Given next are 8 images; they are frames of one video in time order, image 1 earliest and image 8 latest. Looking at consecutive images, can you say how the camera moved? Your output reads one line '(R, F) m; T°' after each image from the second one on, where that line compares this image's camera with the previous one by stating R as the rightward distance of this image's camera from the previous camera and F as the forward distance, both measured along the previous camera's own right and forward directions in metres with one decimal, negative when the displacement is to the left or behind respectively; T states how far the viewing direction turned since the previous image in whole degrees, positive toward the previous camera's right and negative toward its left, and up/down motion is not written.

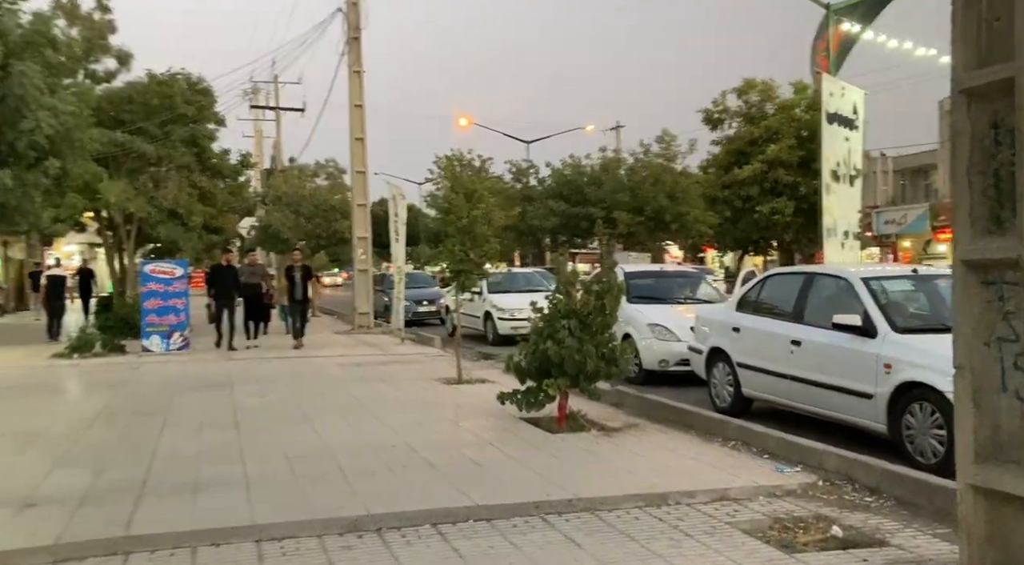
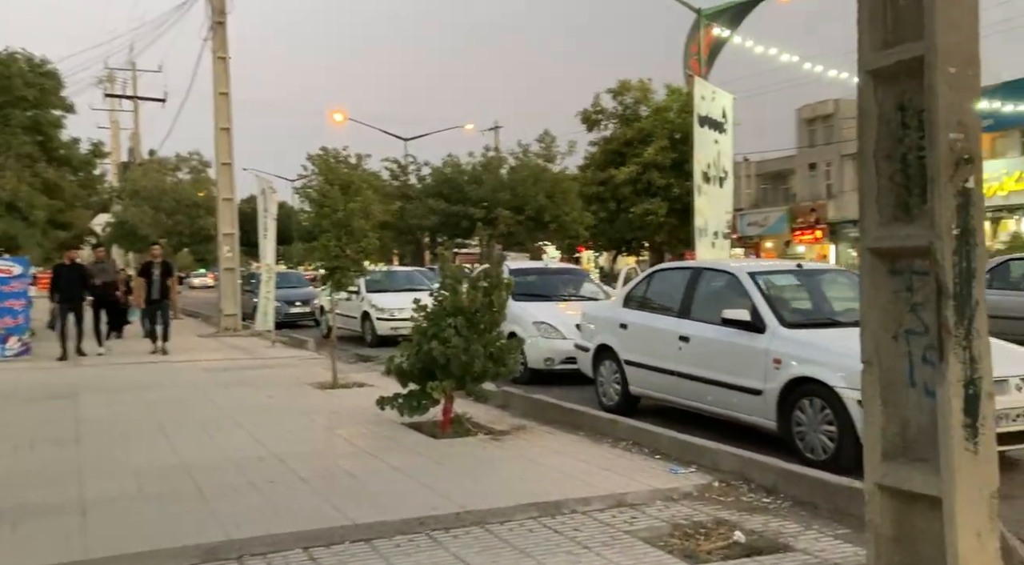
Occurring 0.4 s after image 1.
(0.0, +0.5) m; +8°
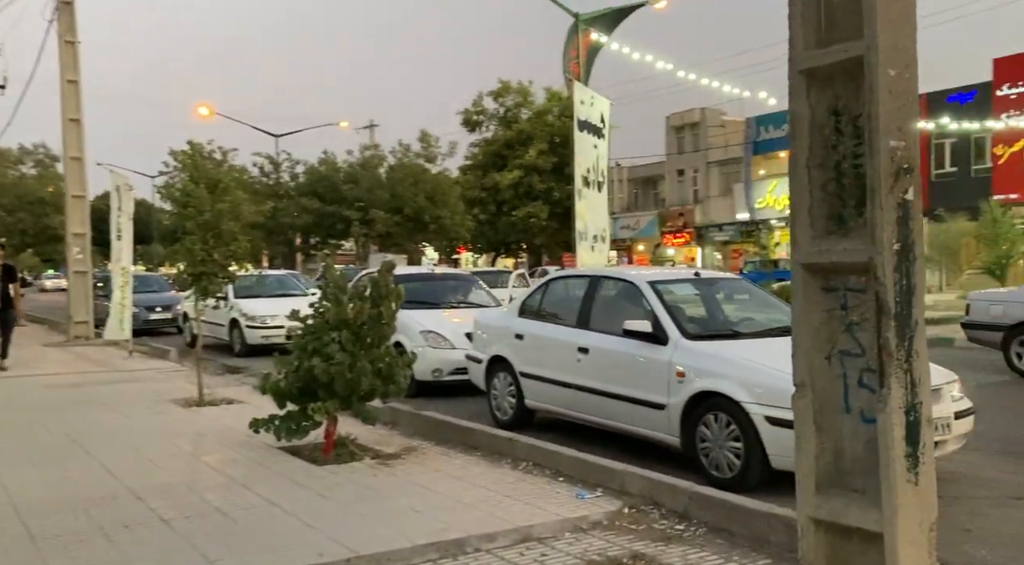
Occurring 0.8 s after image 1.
(-0.1, +0.5) m; +8°
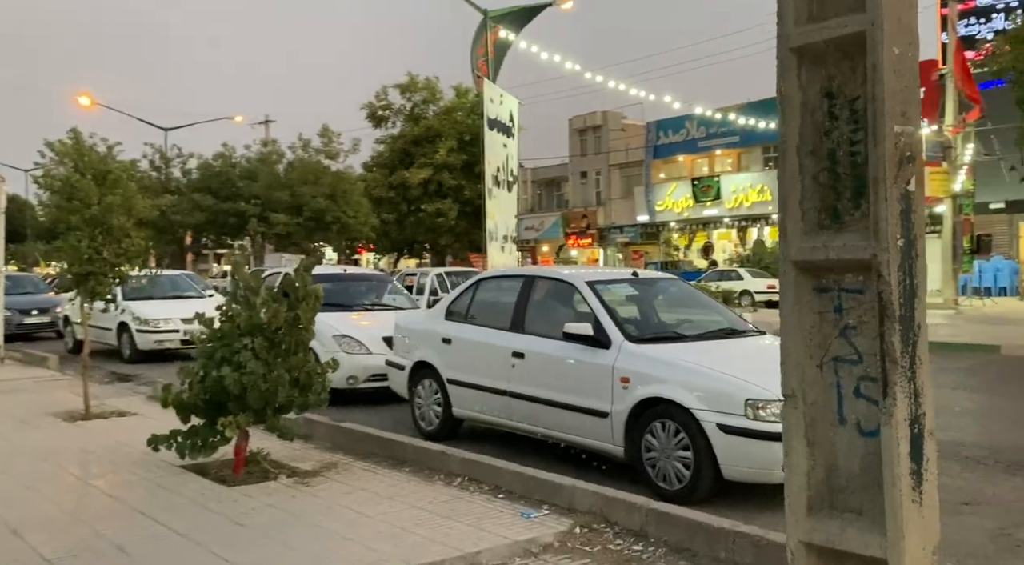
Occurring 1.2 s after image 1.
(-0.2, +0.5) m; +7°
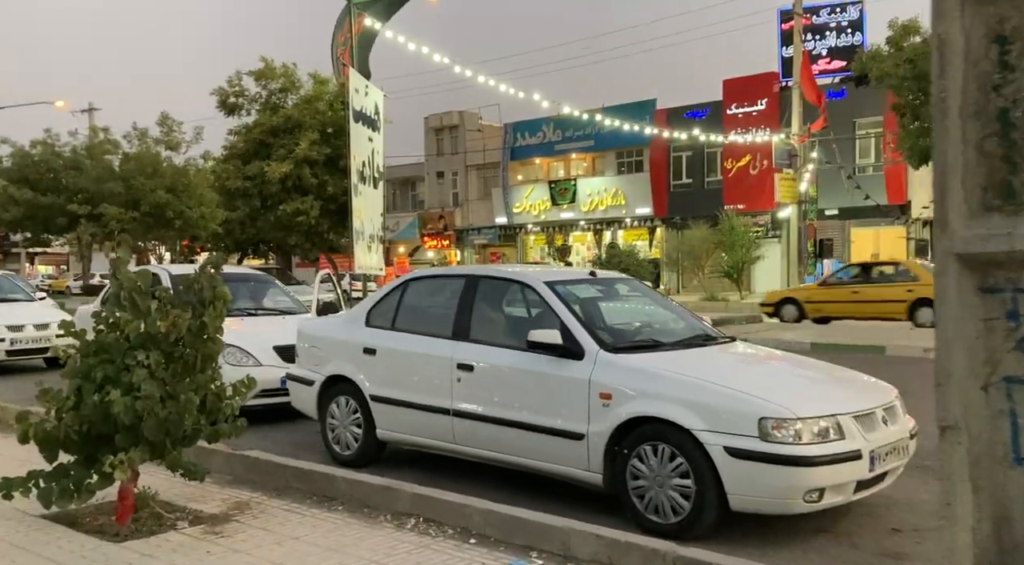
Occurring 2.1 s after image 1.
(-0.7, +1.0) m; +10°
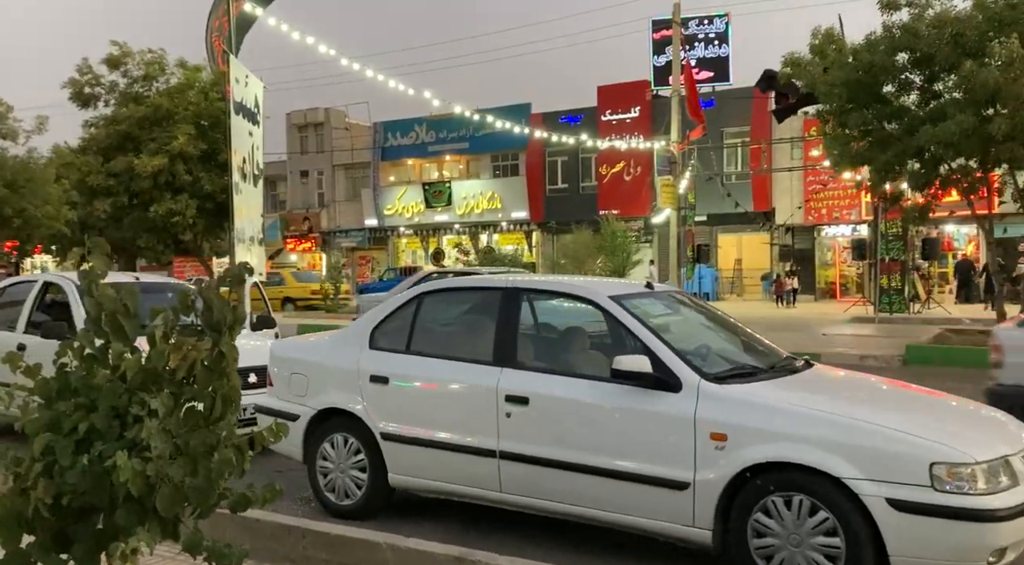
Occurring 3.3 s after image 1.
(-1.2, +1.1) m; +10°
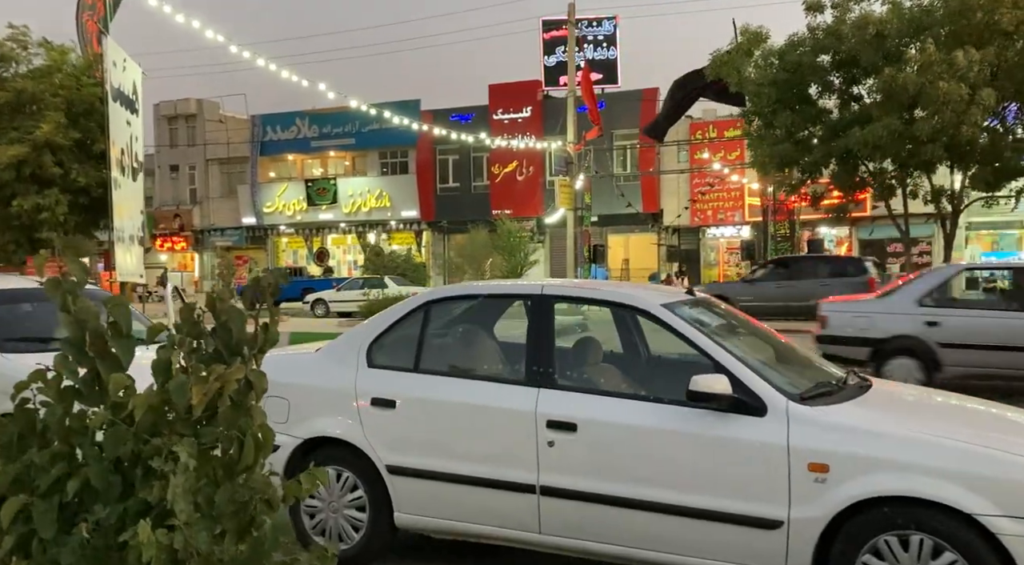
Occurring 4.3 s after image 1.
(-0.9, +0.8) m; +8°
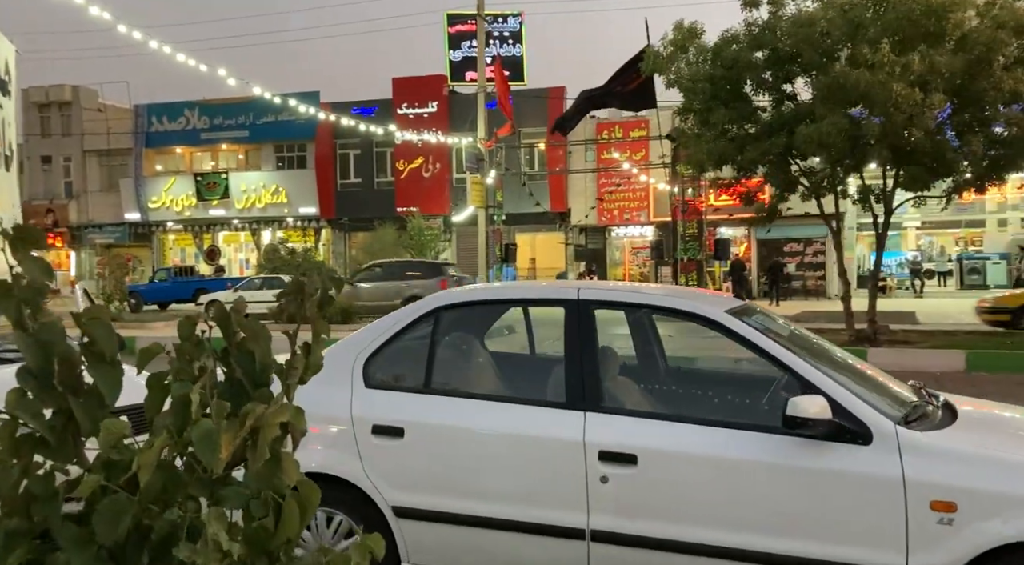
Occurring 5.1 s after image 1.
(-0.6, +0.8) m; +7°
